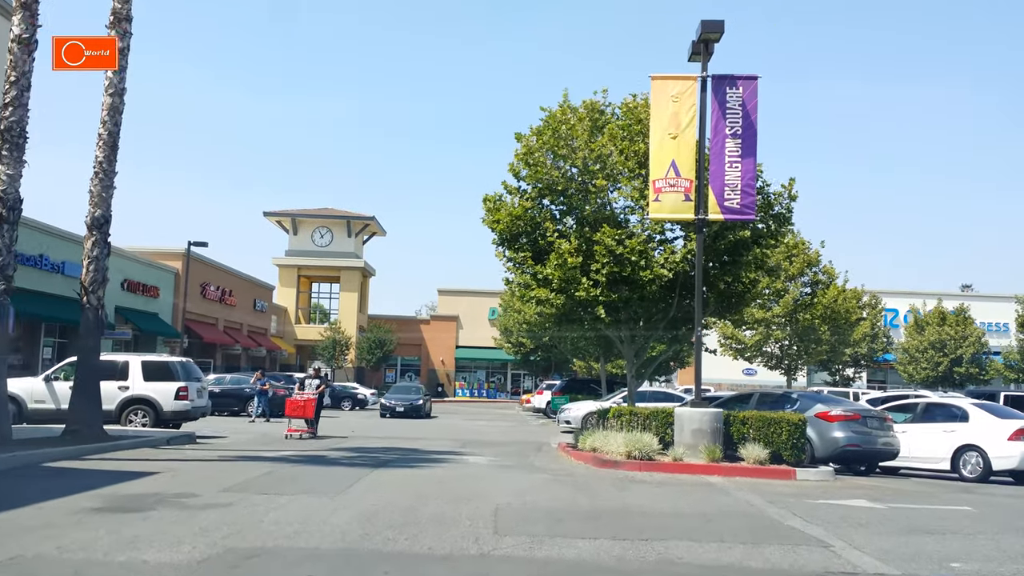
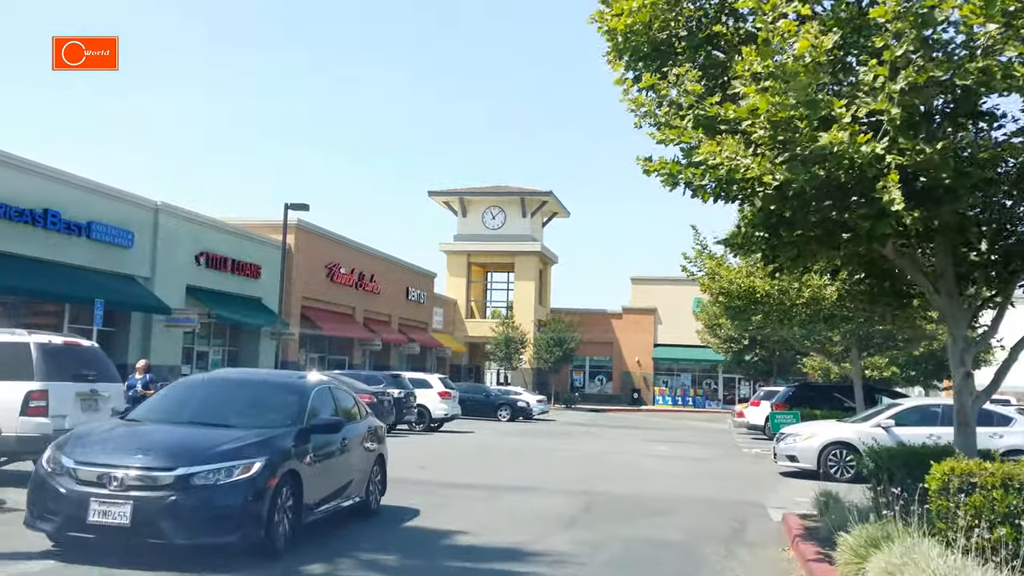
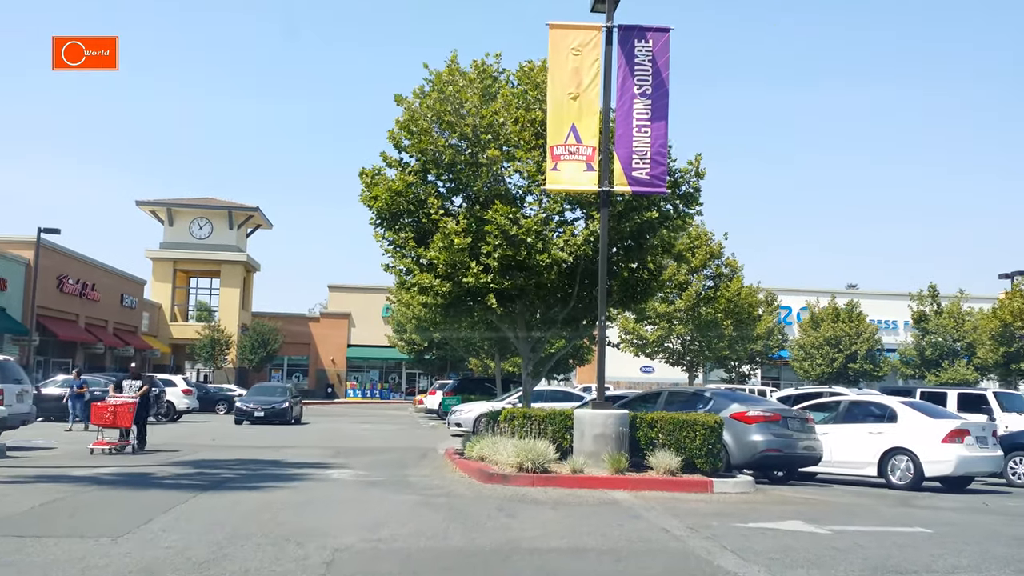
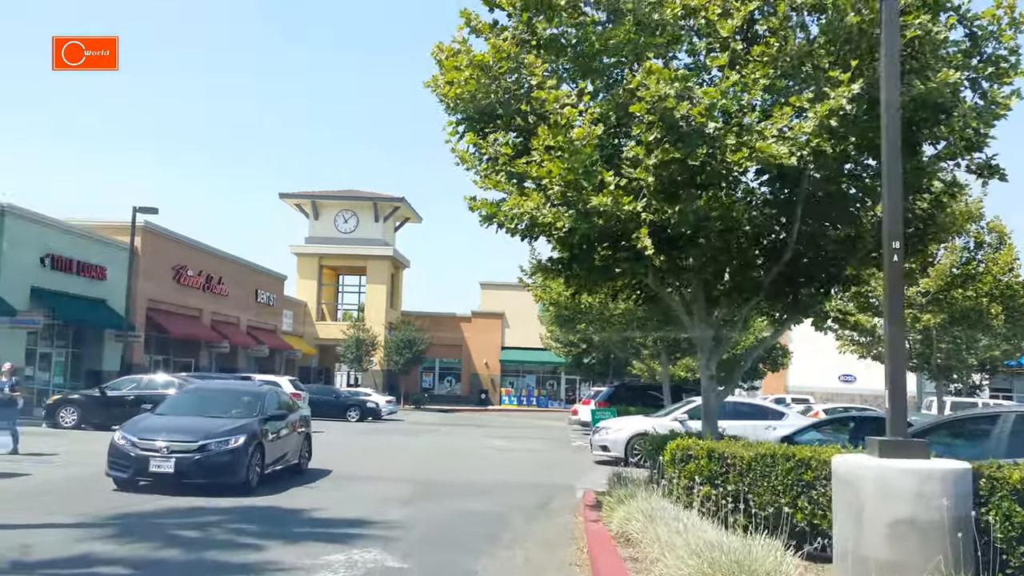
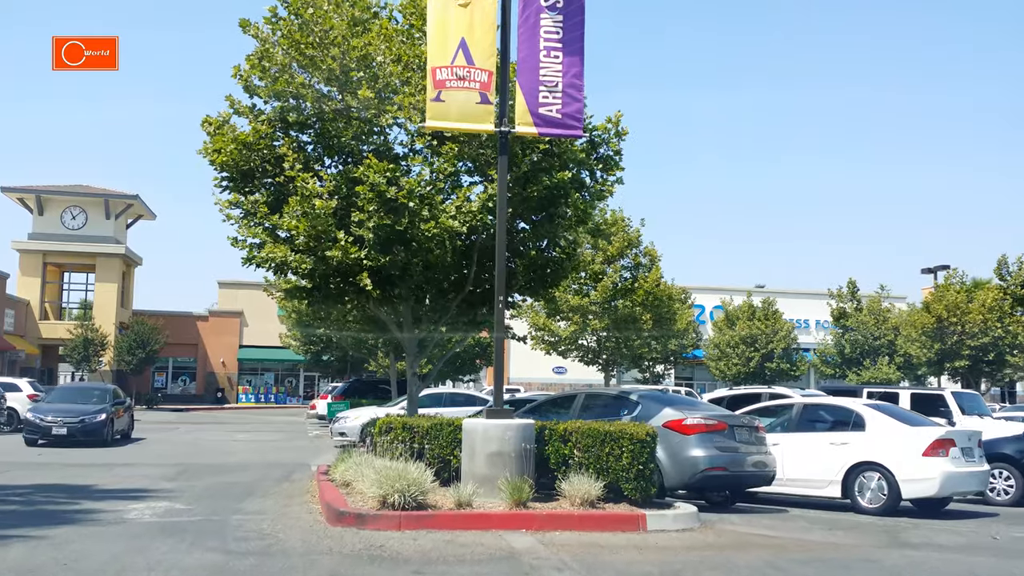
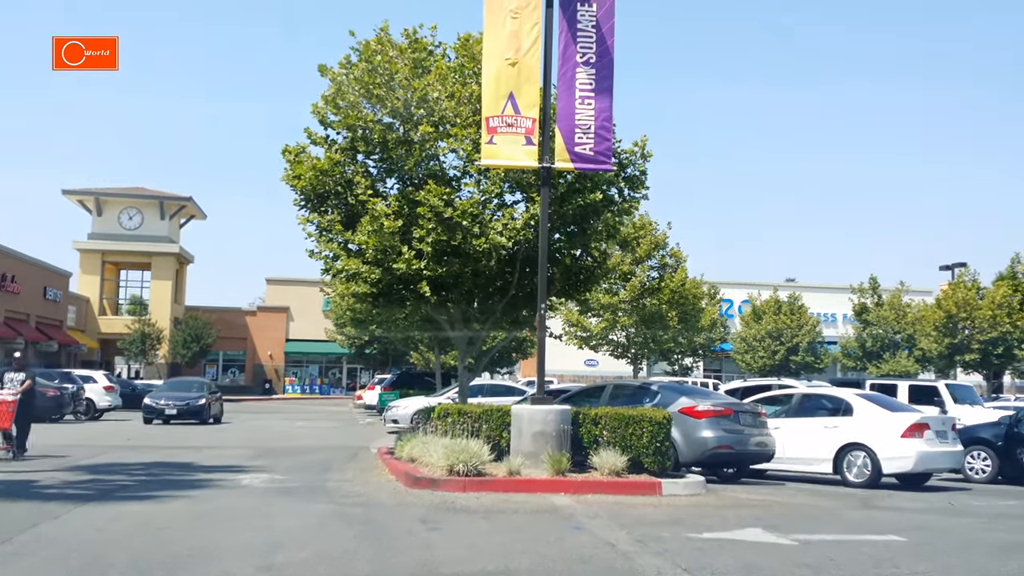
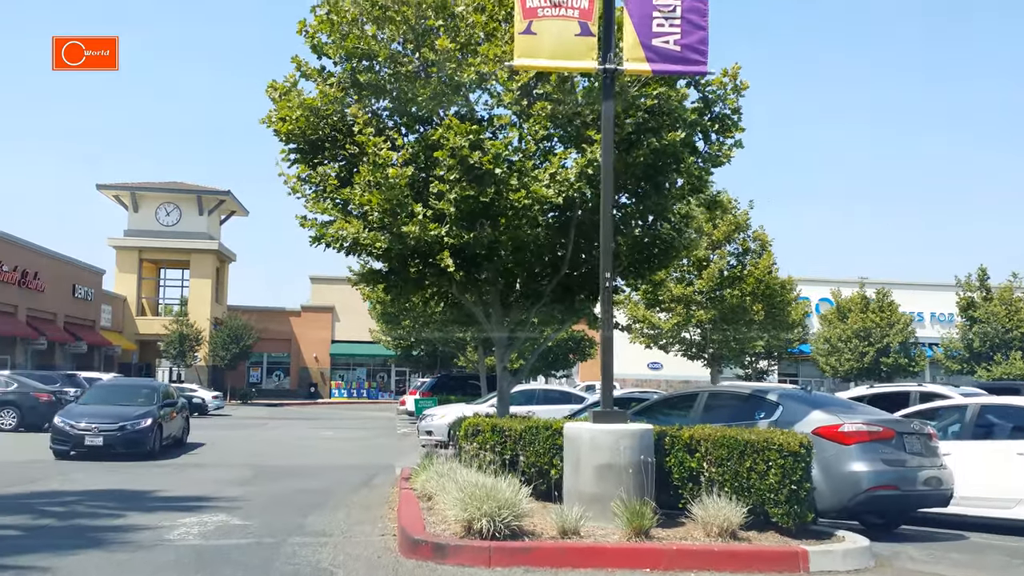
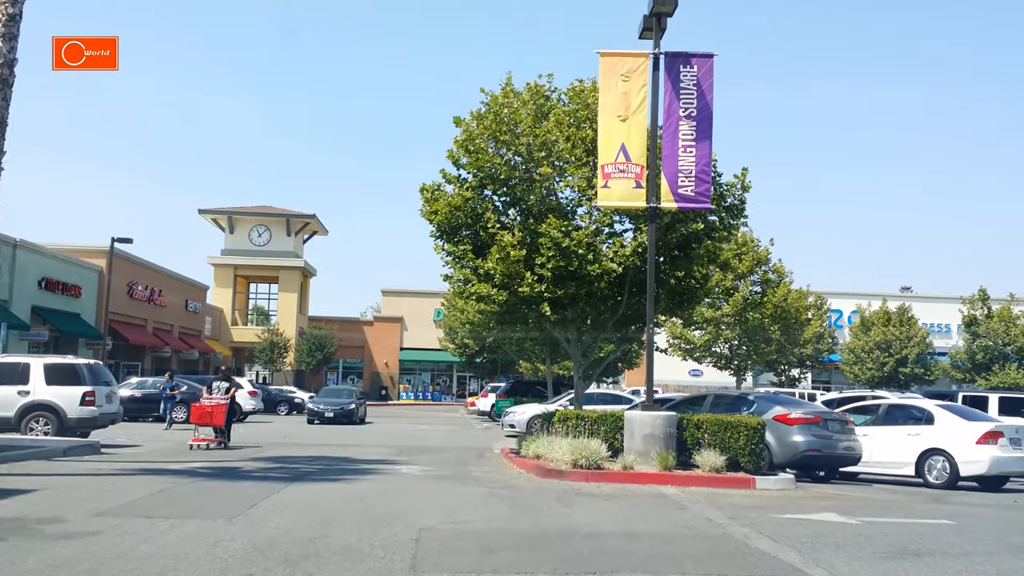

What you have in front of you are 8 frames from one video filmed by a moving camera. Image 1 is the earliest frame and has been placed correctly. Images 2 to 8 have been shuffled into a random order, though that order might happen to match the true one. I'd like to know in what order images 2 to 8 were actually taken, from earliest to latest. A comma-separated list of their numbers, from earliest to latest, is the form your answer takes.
8, 3, 6, 5, 7, 4, 2
